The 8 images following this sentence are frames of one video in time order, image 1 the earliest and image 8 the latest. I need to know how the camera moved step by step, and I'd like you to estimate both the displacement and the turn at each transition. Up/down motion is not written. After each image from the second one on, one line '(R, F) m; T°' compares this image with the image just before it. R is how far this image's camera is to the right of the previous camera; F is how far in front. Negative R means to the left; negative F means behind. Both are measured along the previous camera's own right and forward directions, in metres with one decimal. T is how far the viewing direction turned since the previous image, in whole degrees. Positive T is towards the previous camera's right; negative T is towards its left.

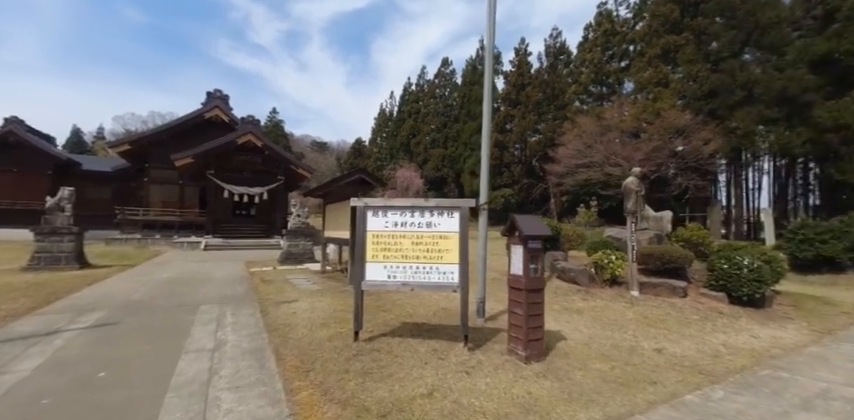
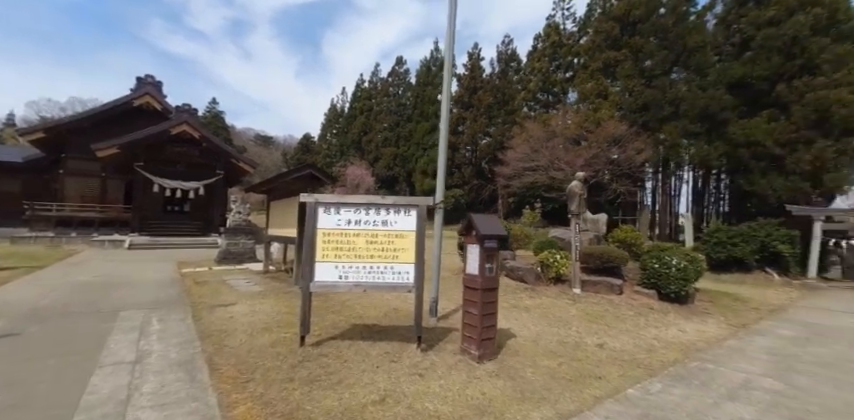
(0.0, +0.1) m; +7°
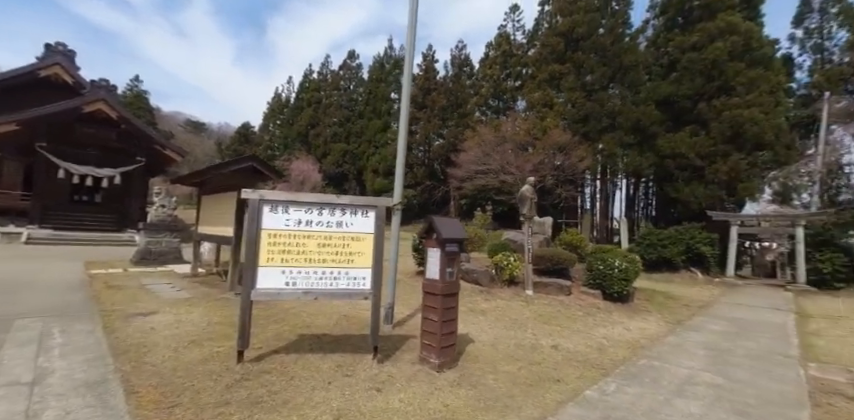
(0.0, +0.2) m; +7°
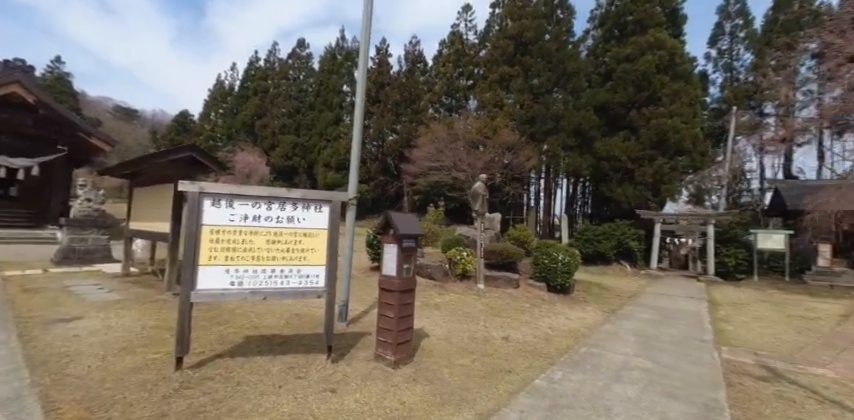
(0.0, 0.0) m; +7°
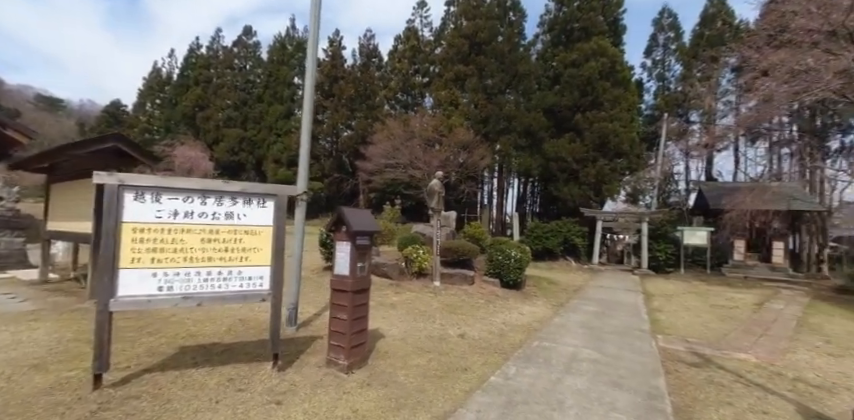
(0.0, +0.1) m; +6°
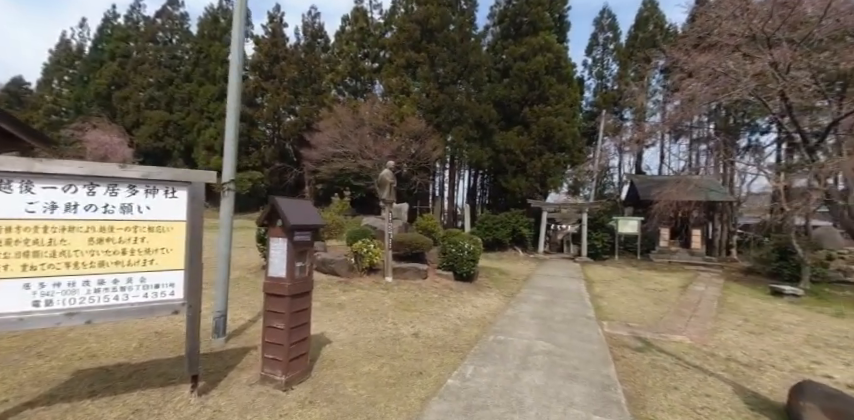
(0.0, +0.3) m; +7°
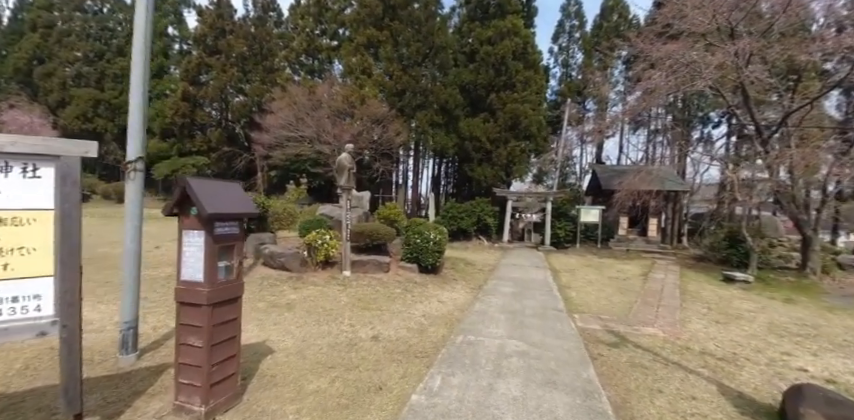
(0.0, +0.5) m; +5°
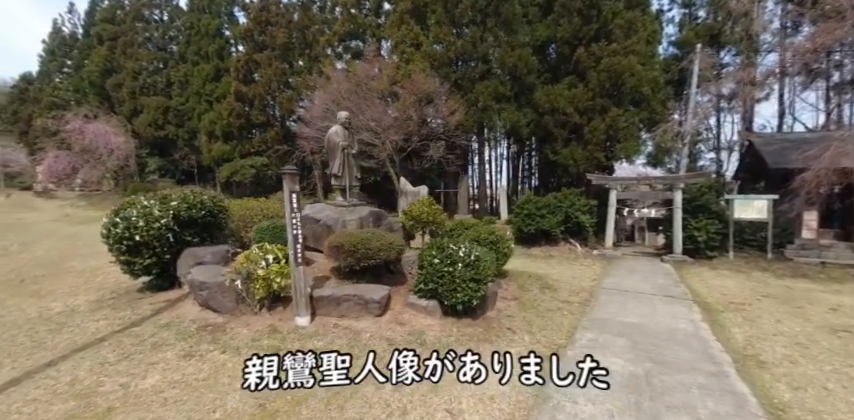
(+0.6, +3.0) m; -13°
